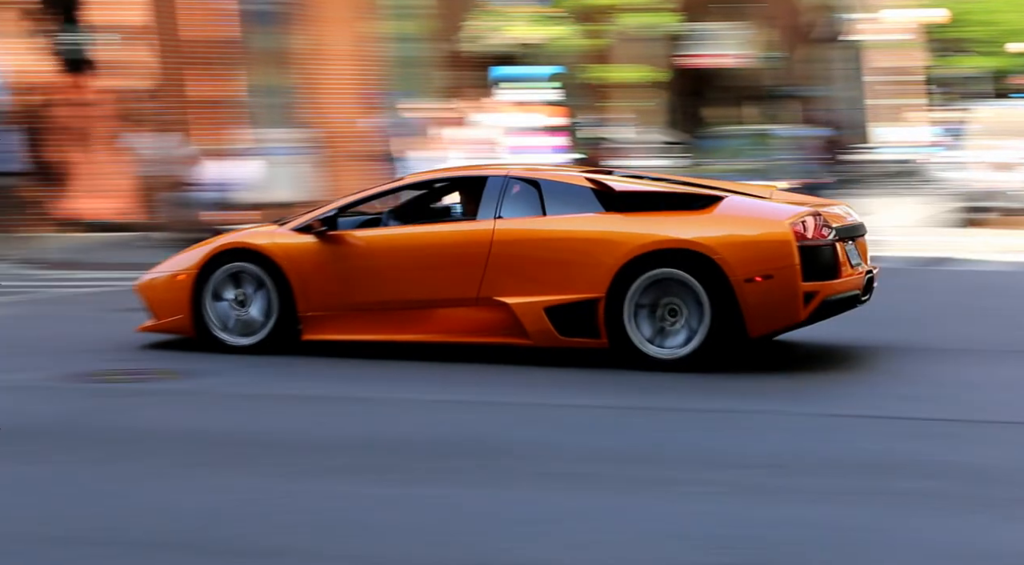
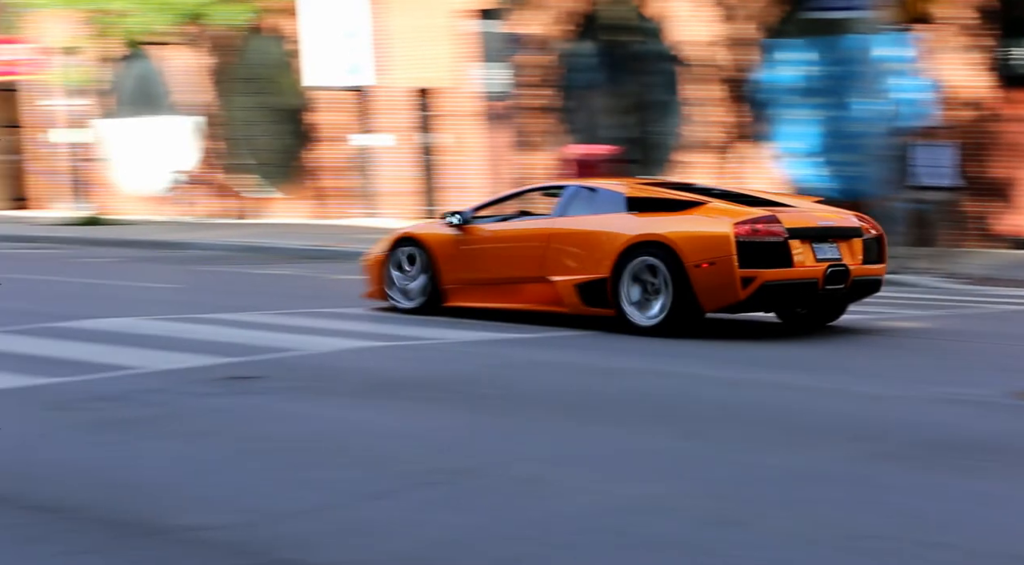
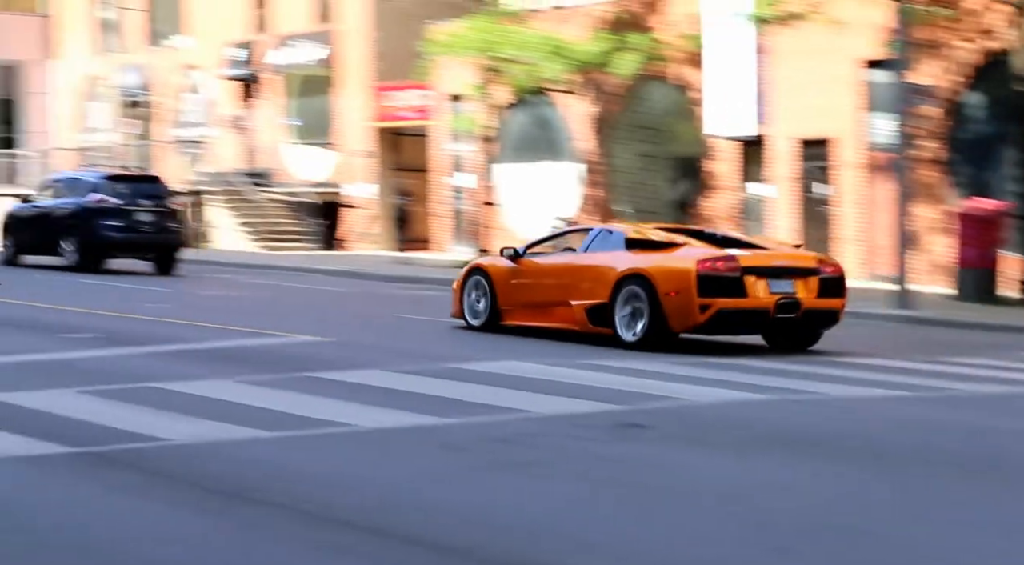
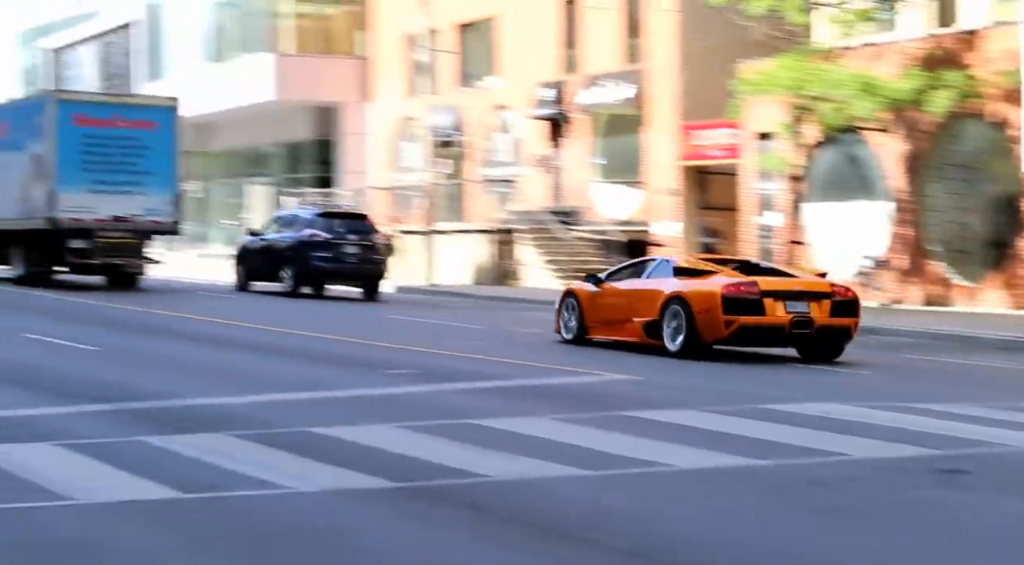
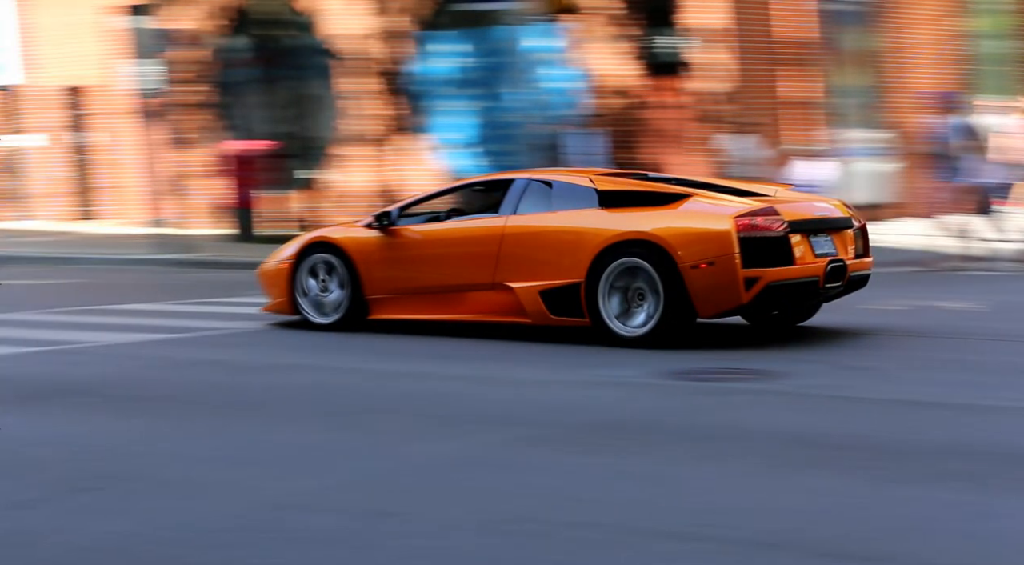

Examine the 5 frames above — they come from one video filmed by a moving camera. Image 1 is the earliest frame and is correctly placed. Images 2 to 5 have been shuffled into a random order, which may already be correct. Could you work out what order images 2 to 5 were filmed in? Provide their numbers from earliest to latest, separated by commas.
5, 2, 3, 4
